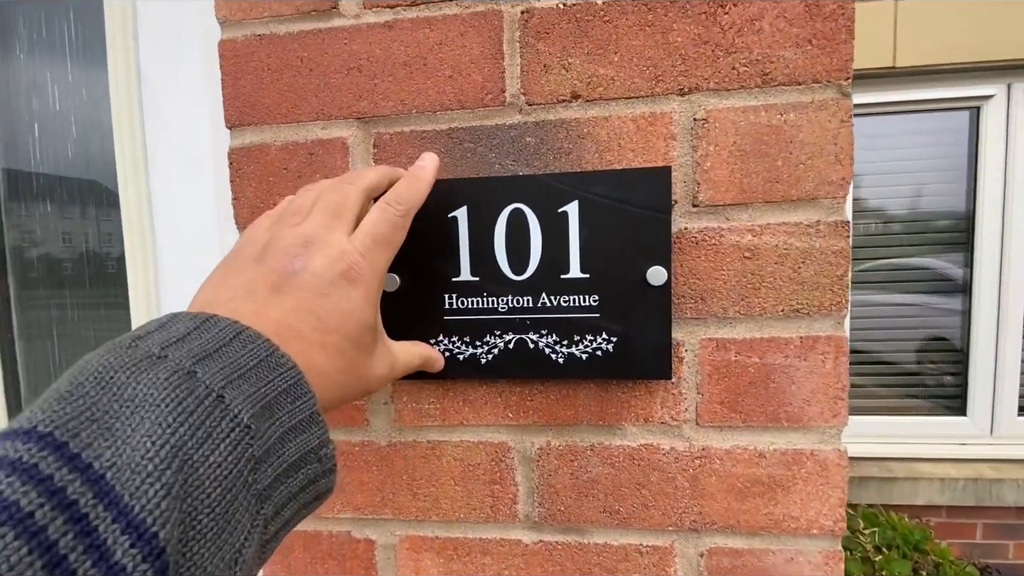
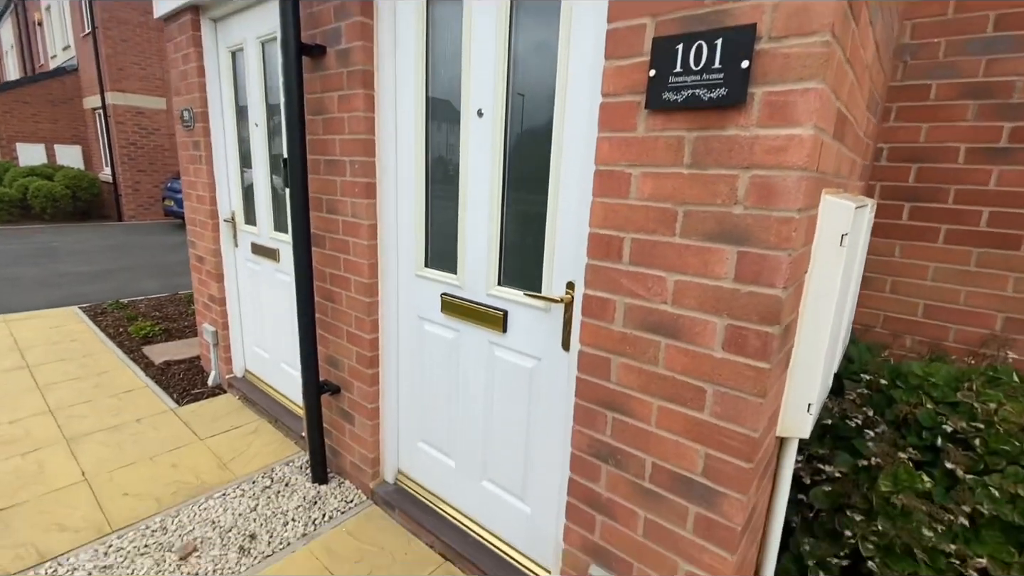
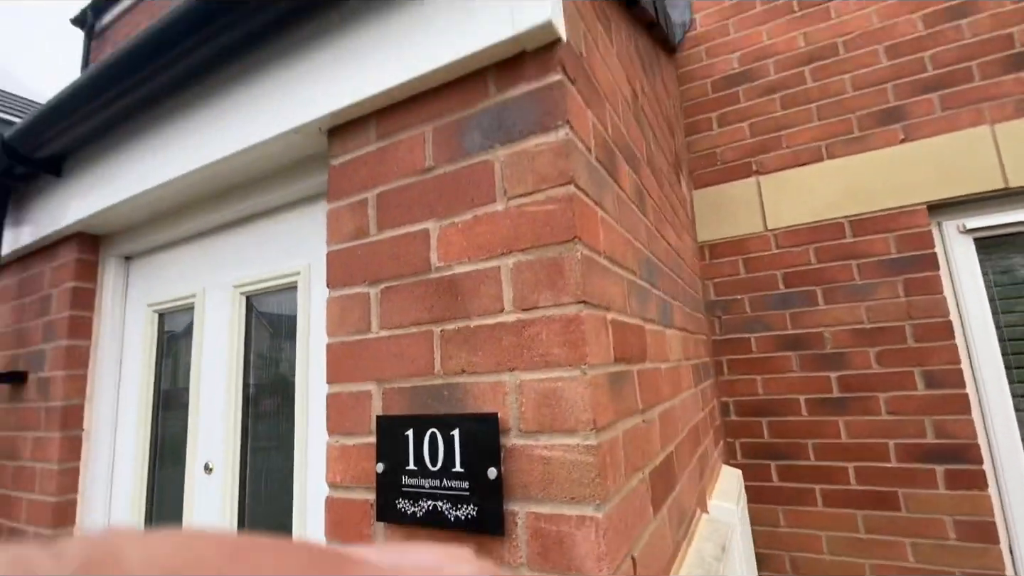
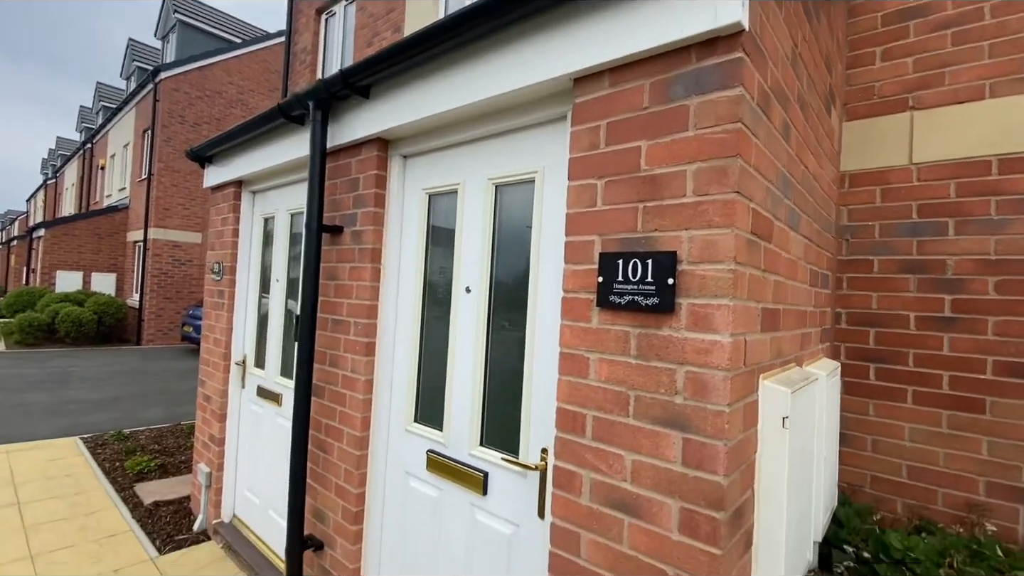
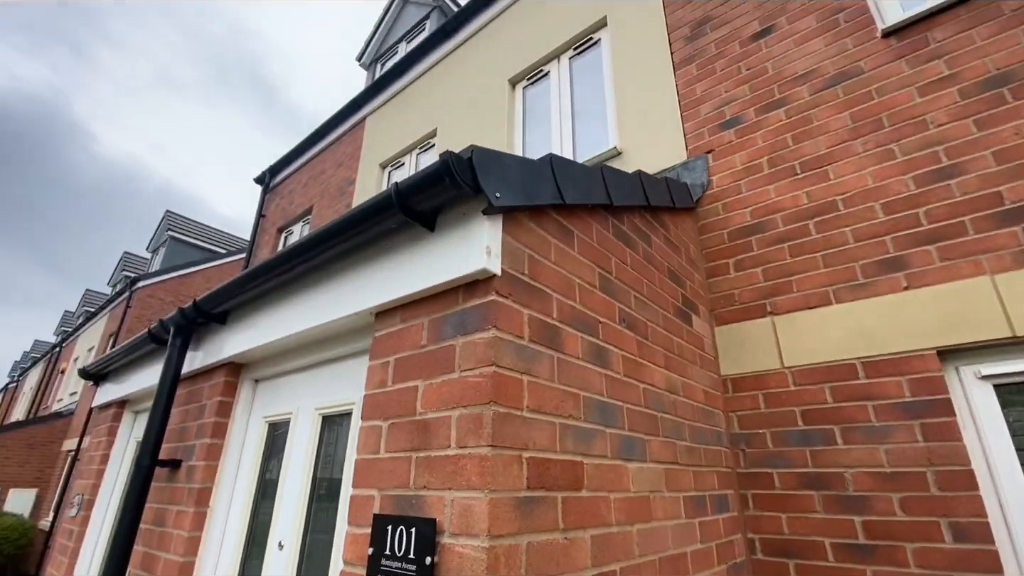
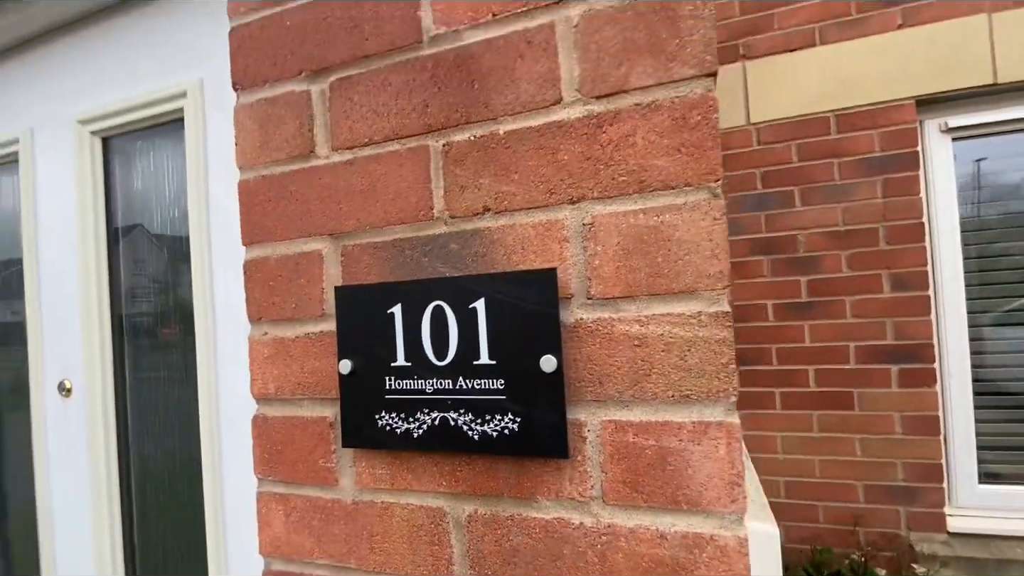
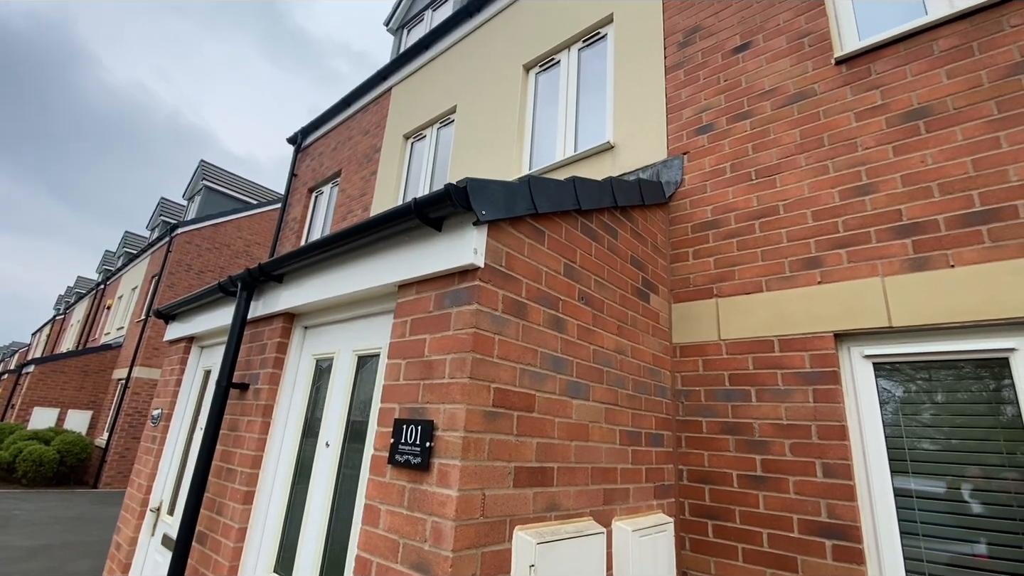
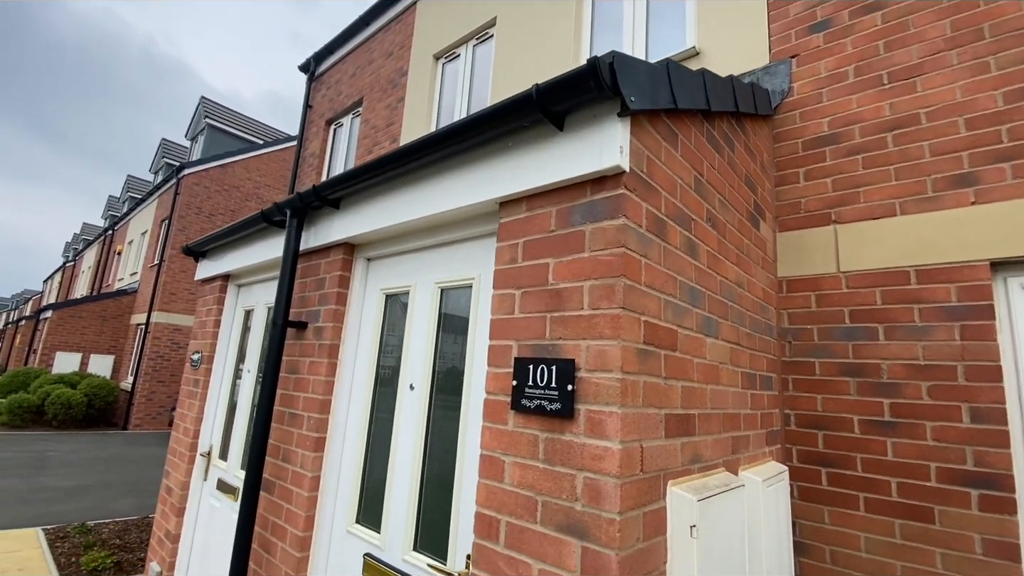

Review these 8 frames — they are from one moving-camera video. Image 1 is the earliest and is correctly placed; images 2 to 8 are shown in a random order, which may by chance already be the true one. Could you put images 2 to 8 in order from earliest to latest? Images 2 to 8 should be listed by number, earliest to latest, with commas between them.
6, 3, 5, 7, 8, 4, 2
